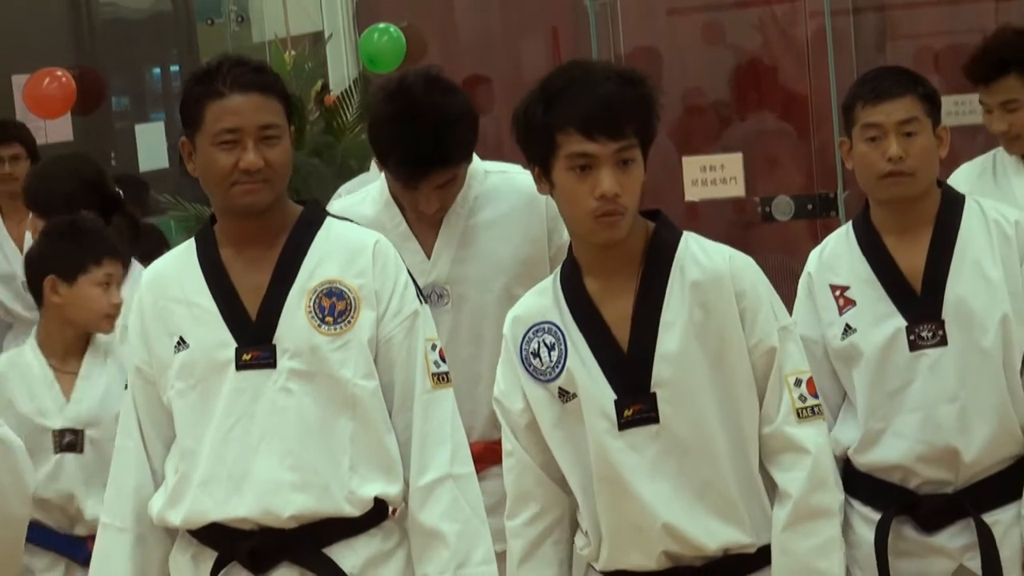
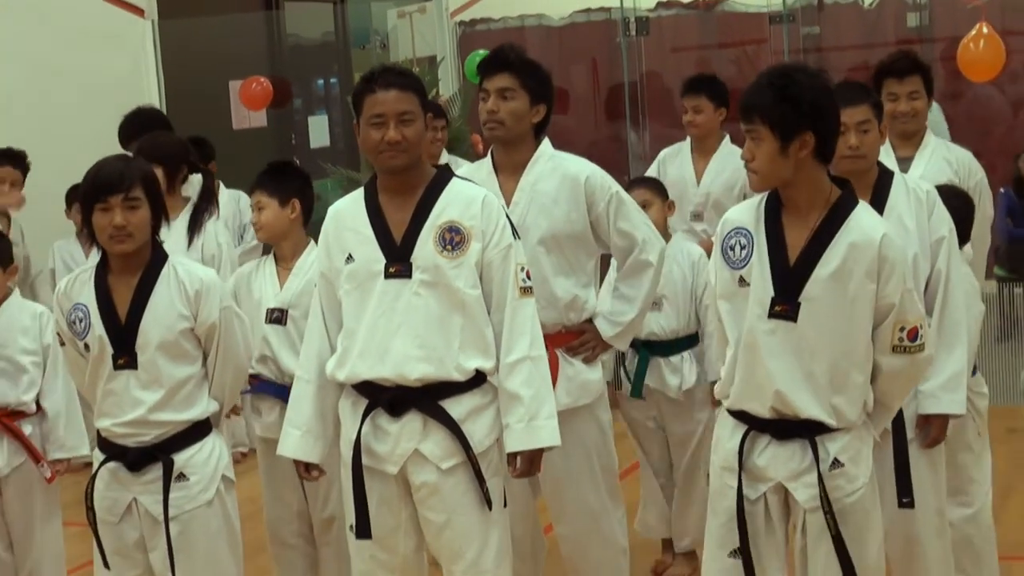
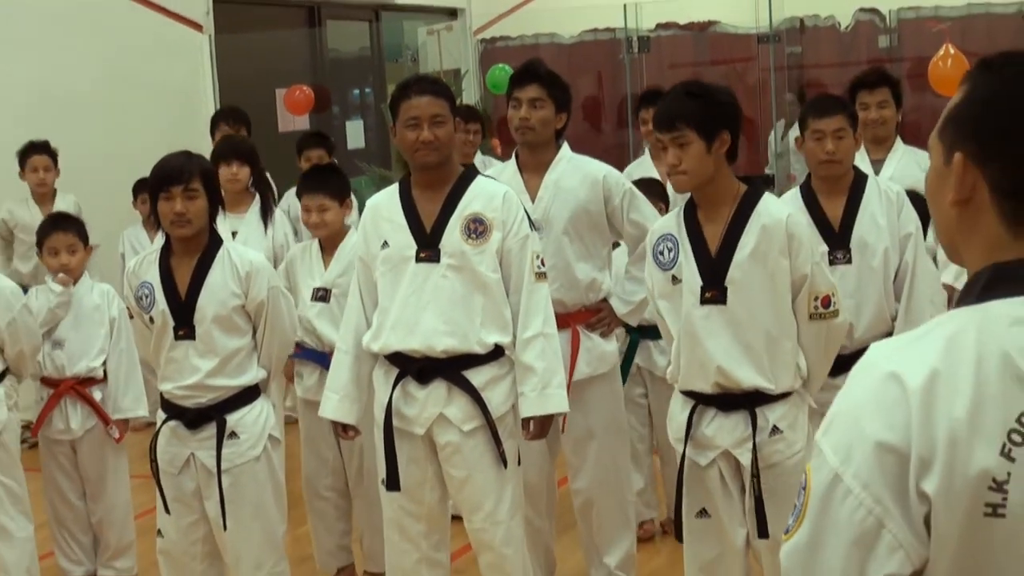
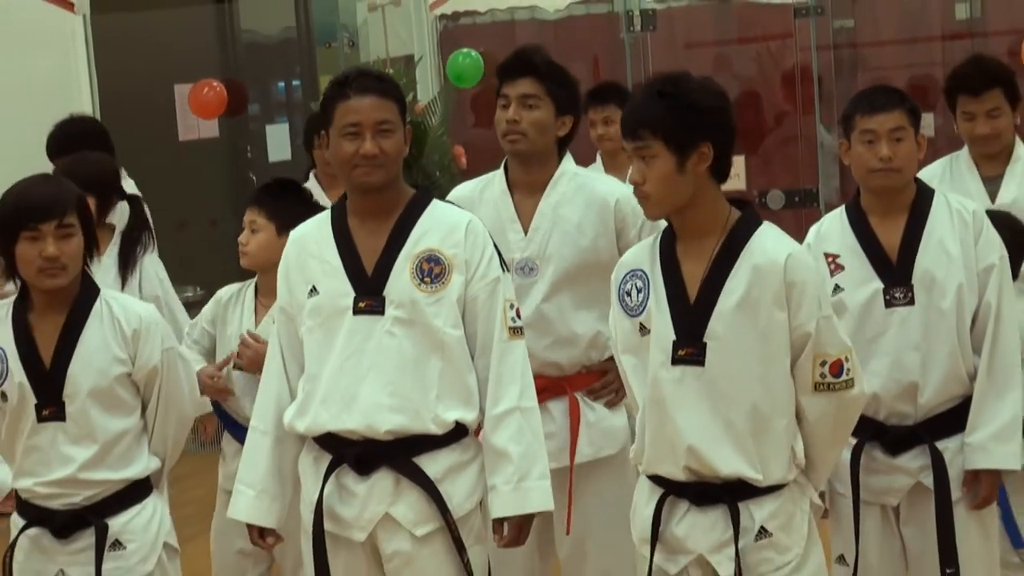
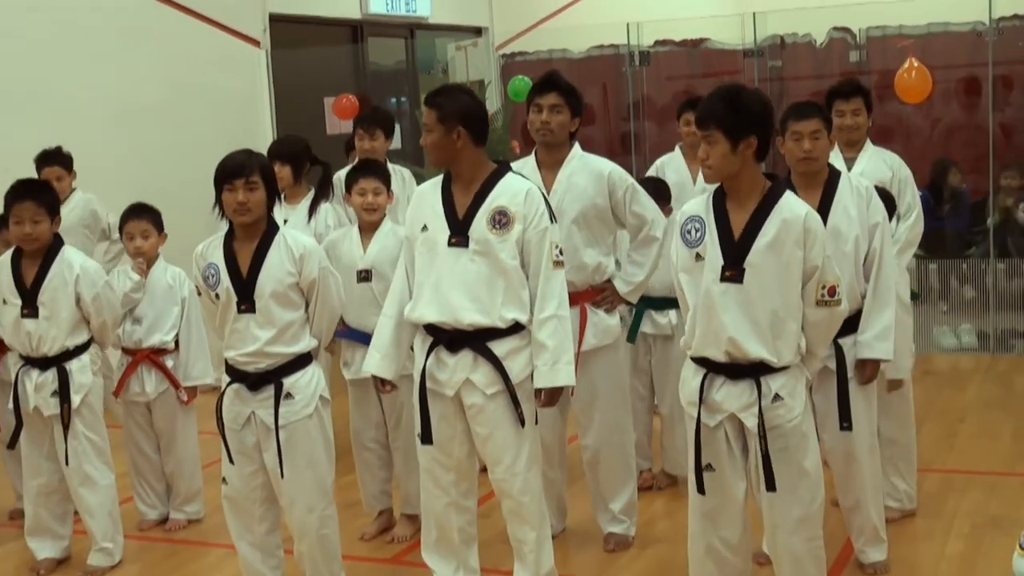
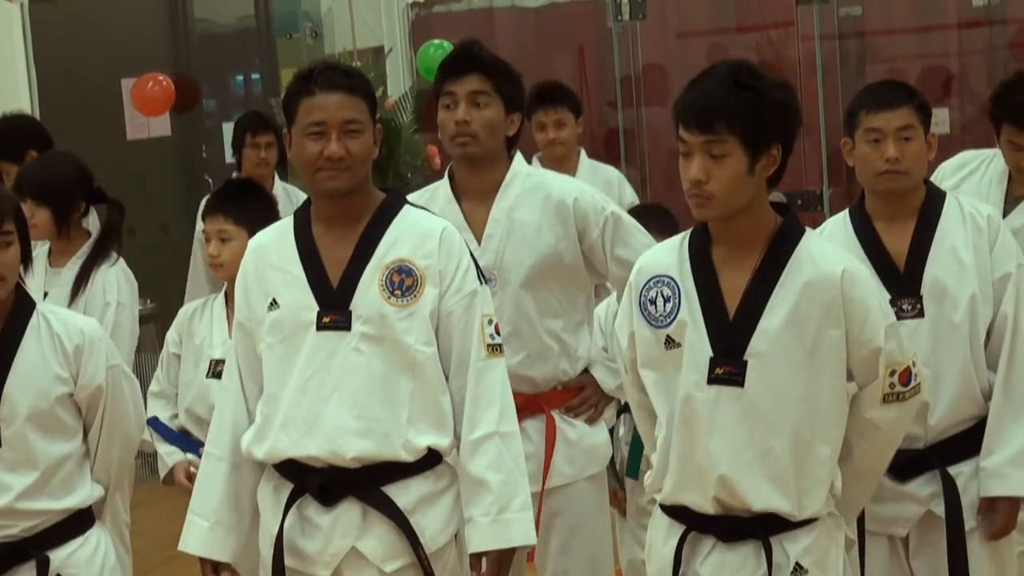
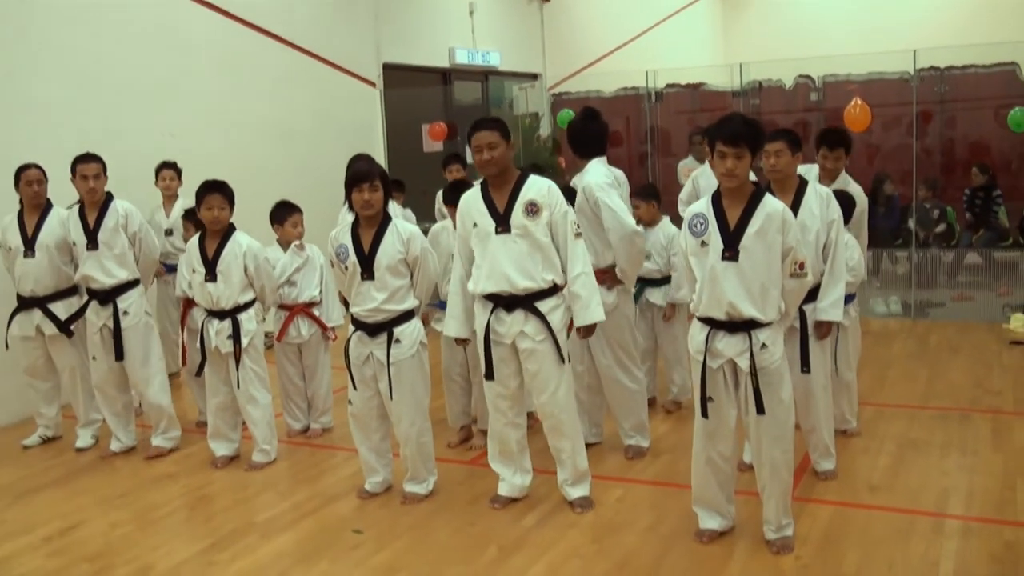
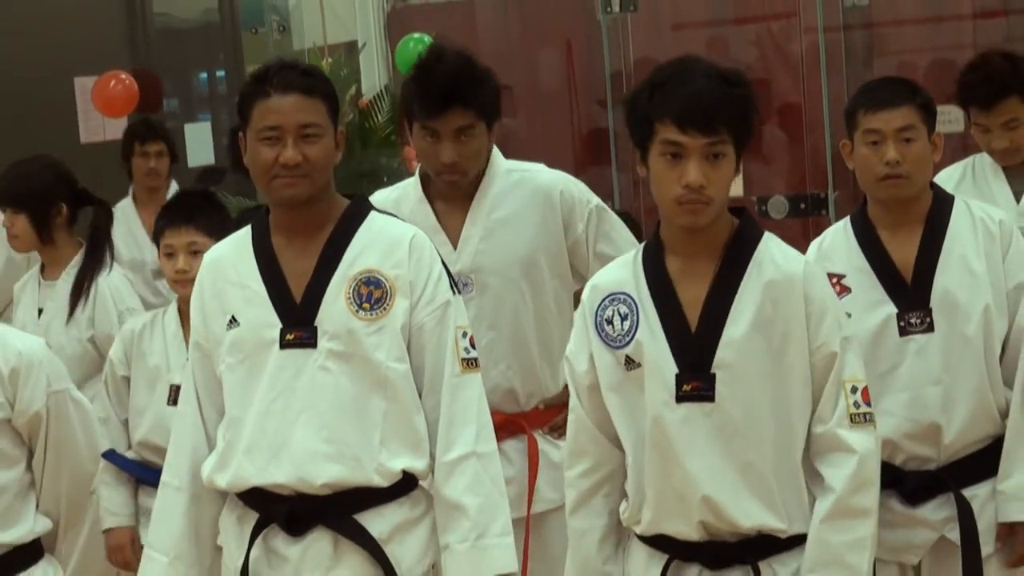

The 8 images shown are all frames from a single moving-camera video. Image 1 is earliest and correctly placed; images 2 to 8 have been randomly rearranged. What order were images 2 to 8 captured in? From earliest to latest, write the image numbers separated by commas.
8, 6, 4, 2, 3, 5, 7
